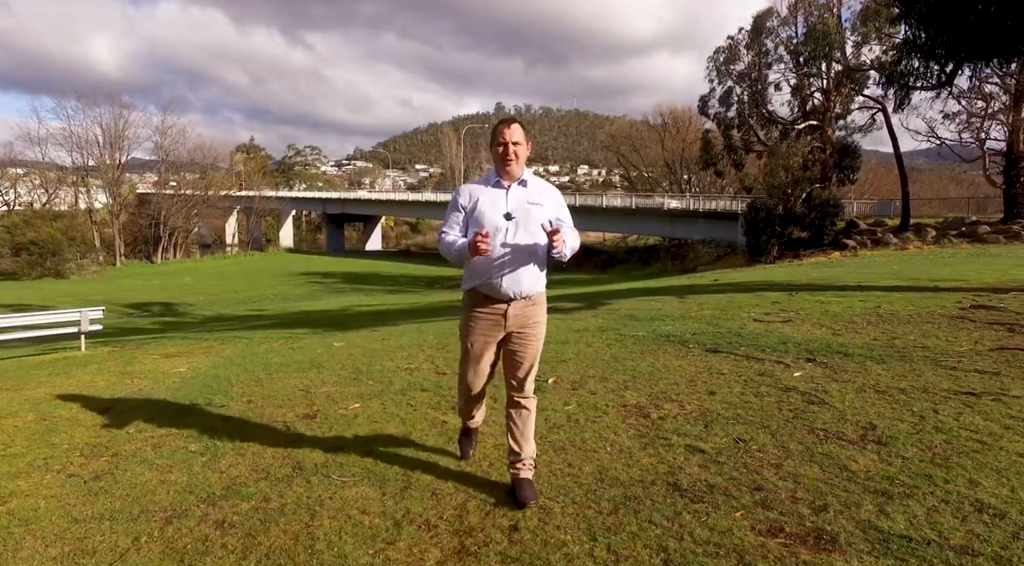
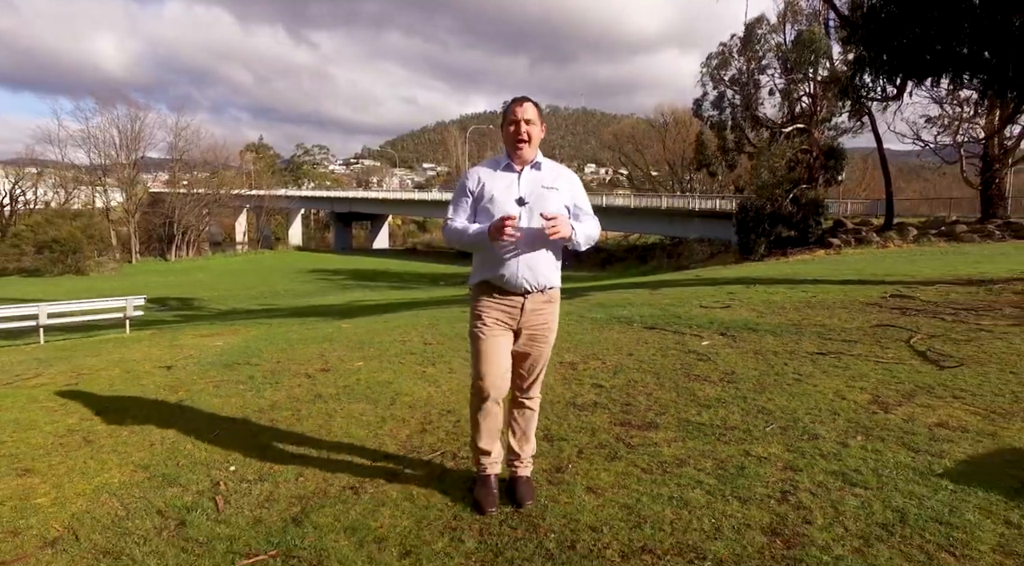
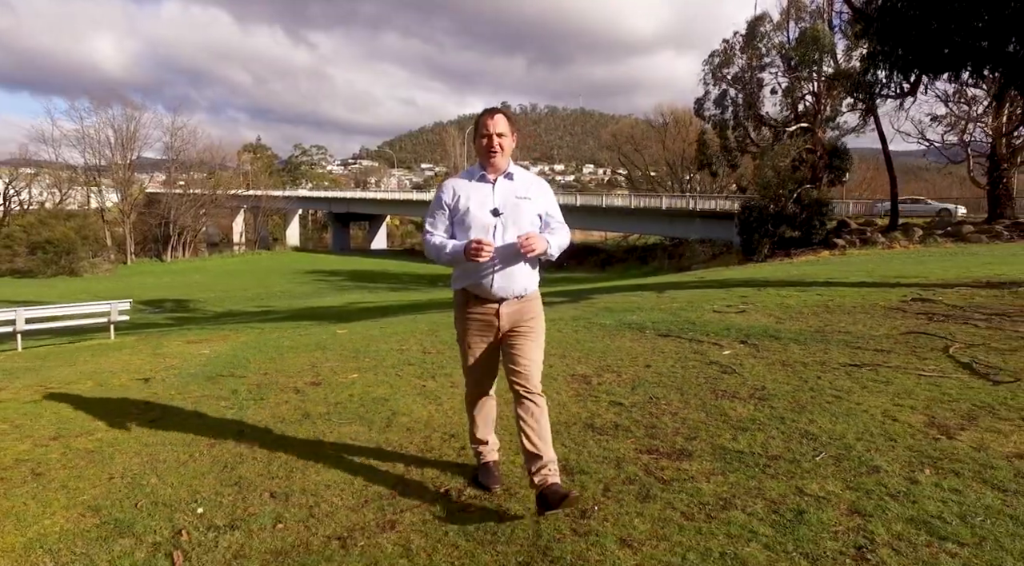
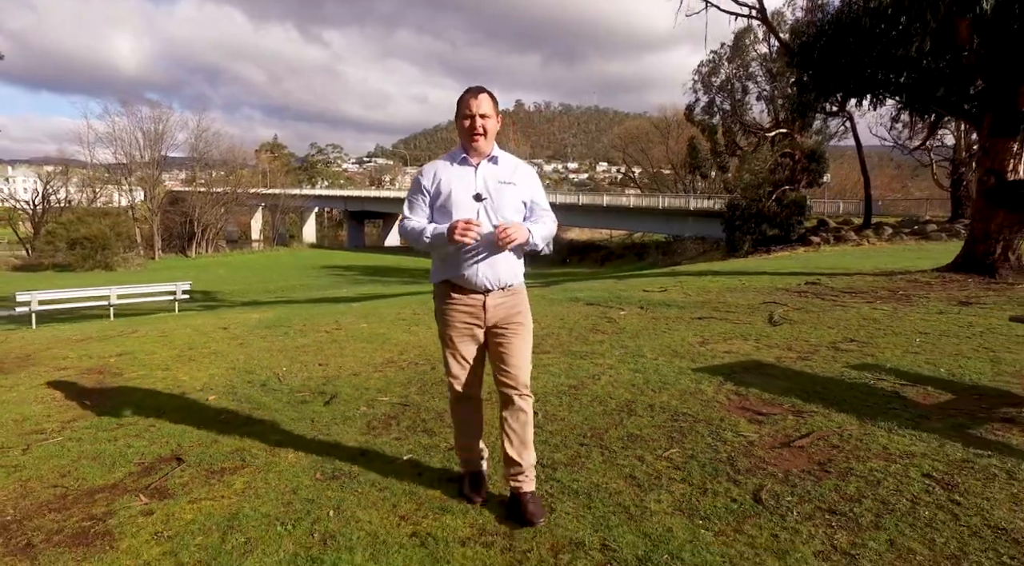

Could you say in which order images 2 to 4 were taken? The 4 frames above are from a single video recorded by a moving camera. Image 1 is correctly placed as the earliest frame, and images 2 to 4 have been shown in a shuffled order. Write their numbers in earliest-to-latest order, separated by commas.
3, 2, 4
